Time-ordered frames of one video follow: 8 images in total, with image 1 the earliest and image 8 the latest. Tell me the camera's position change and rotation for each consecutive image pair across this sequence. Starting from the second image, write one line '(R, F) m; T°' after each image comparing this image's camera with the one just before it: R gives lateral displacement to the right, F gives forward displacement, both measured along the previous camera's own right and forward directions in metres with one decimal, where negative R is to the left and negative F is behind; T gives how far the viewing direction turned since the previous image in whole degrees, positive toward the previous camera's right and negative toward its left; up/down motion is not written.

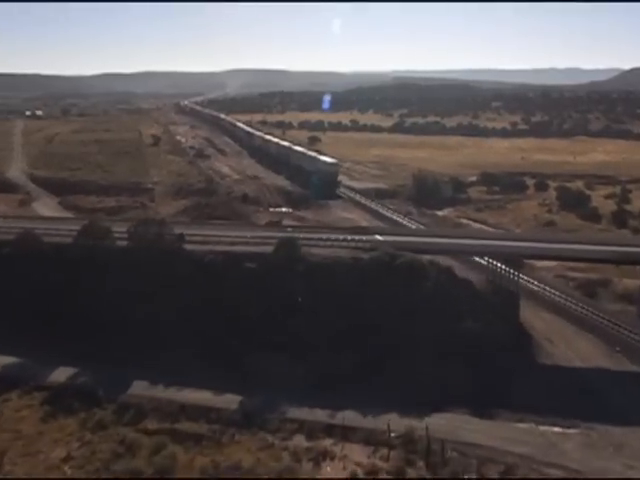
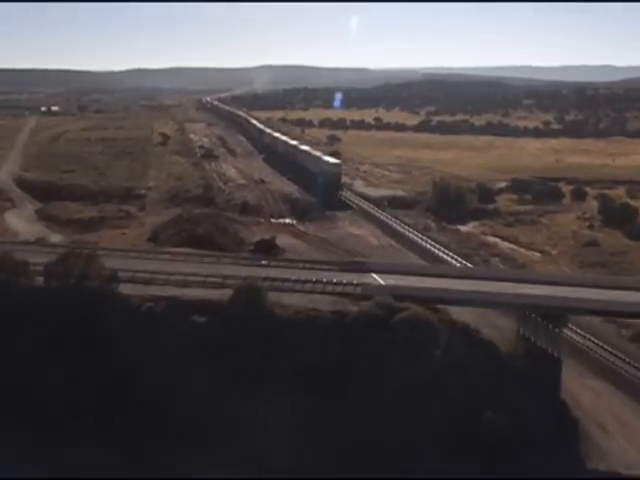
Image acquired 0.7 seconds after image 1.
(+1.0, +6.1) m; -2°
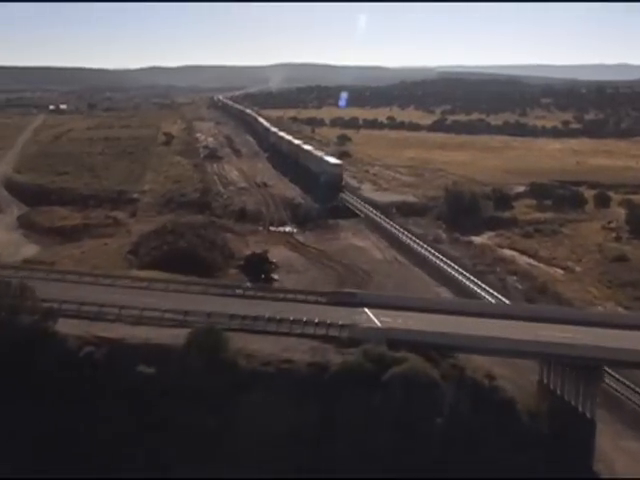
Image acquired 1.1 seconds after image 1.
(+0.6, +3.5) m; -1°
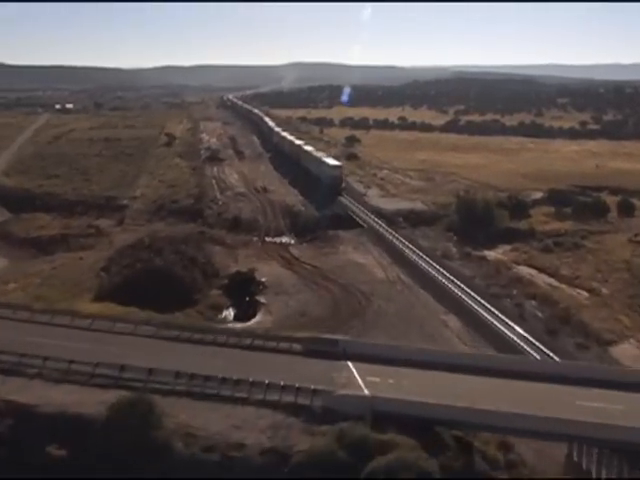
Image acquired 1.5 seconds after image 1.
(+0.5, +3.4) m; -1°
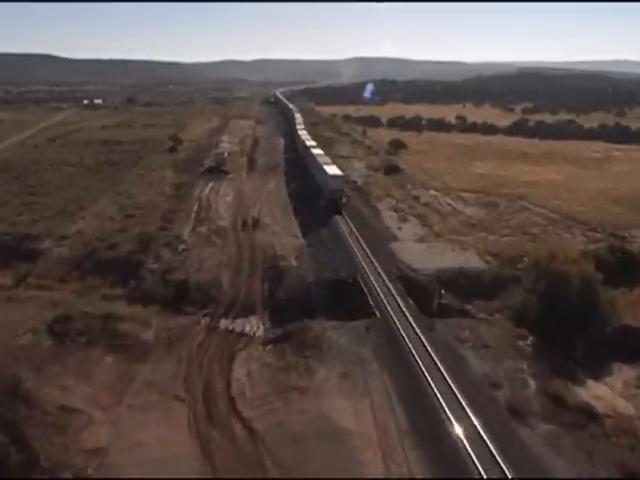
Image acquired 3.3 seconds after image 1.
(+1.8, +15.2) m; -3°
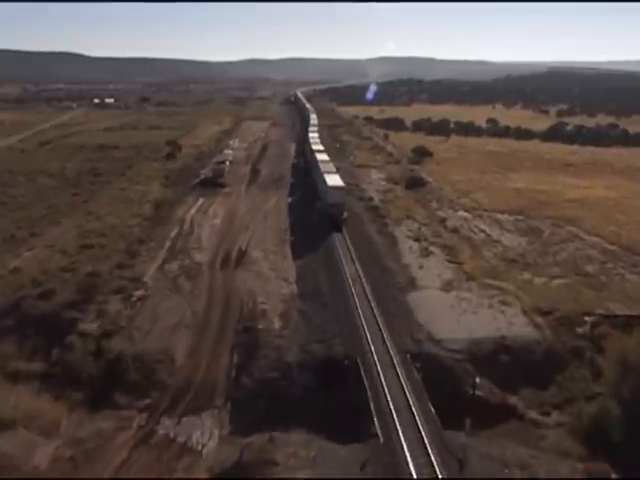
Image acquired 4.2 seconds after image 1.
(+0.7, +7.4) m; -1°
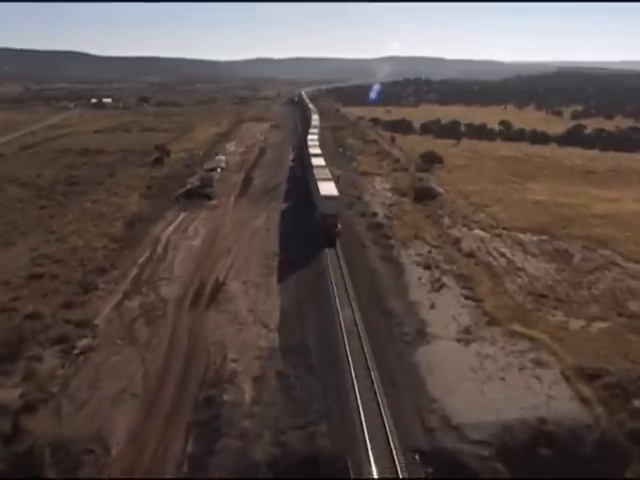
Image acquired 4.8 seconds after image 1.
(+0.4, +4.8) m; 0°
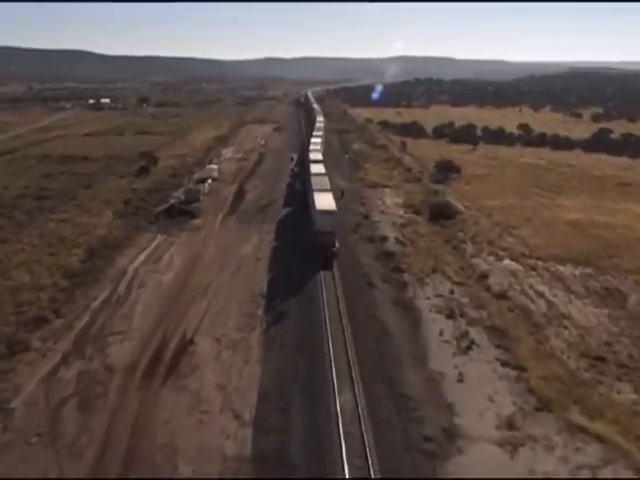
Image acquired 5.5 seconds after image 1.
(+0.3, +5.5) m; 0°
